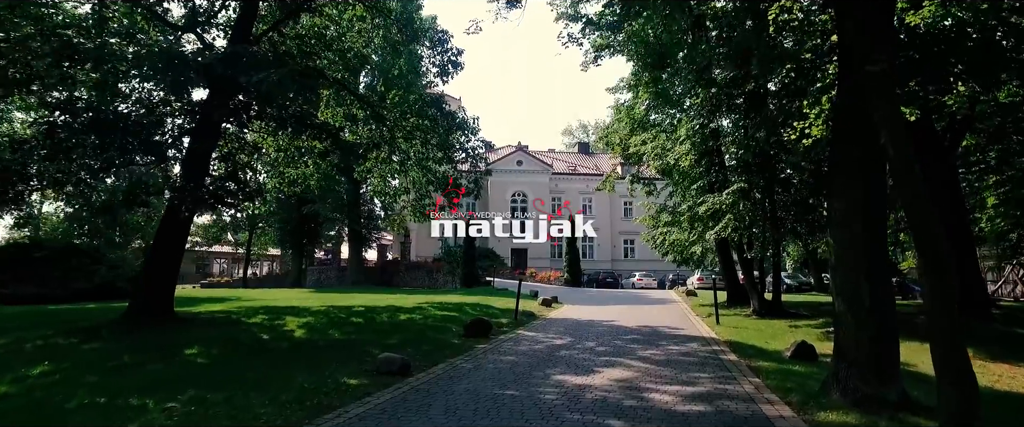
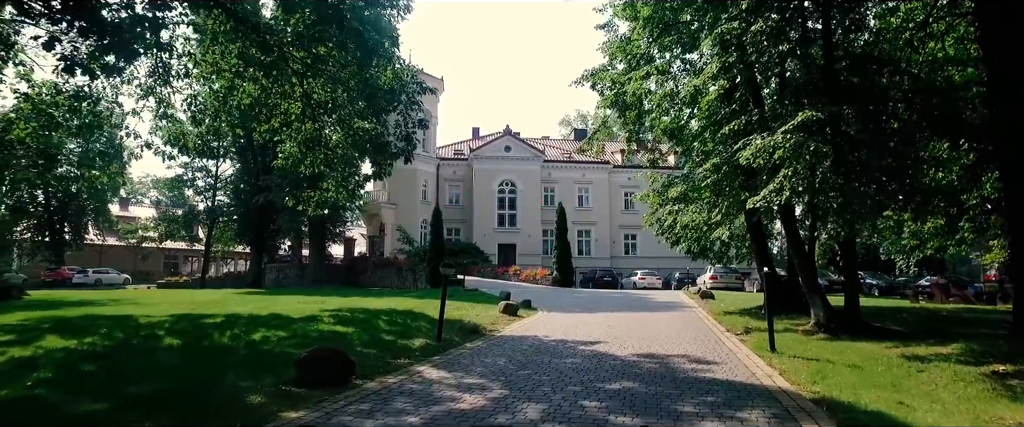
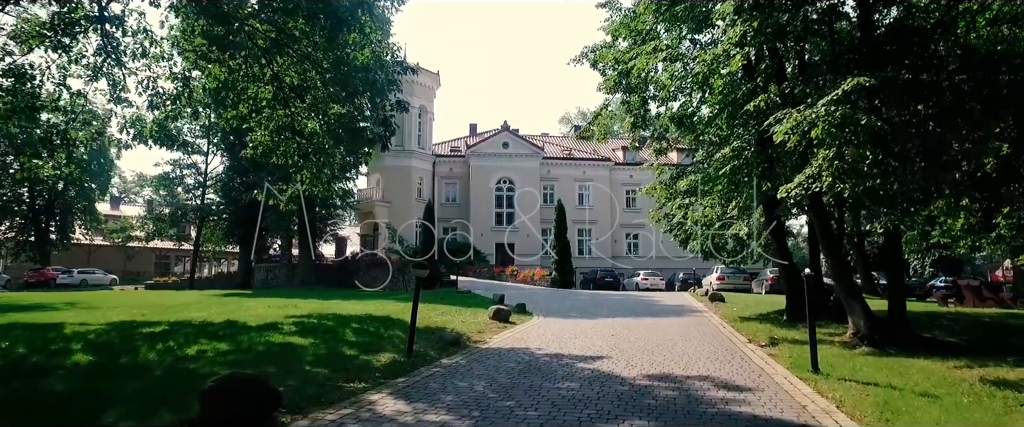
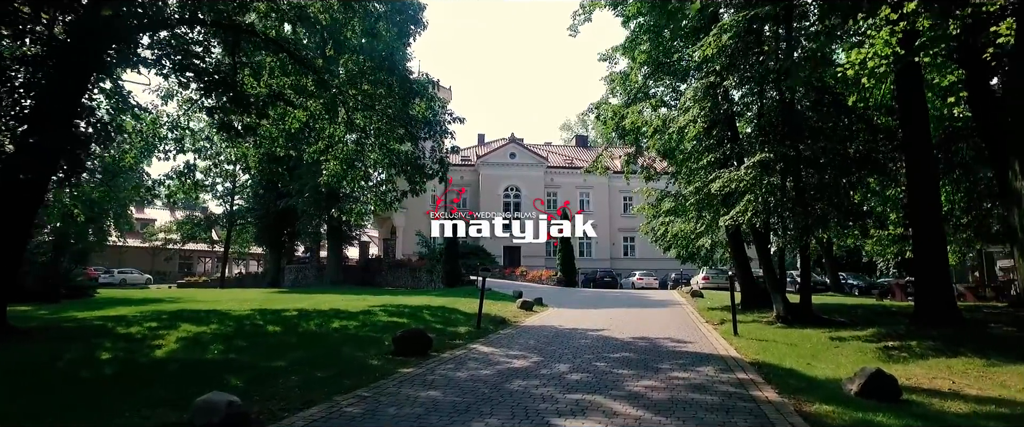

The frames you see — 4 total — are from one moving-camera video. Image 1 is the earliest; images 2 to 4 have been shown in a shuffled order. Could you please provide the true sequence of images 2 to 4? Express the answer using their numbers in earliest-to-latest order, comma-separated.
4, 2, 3
